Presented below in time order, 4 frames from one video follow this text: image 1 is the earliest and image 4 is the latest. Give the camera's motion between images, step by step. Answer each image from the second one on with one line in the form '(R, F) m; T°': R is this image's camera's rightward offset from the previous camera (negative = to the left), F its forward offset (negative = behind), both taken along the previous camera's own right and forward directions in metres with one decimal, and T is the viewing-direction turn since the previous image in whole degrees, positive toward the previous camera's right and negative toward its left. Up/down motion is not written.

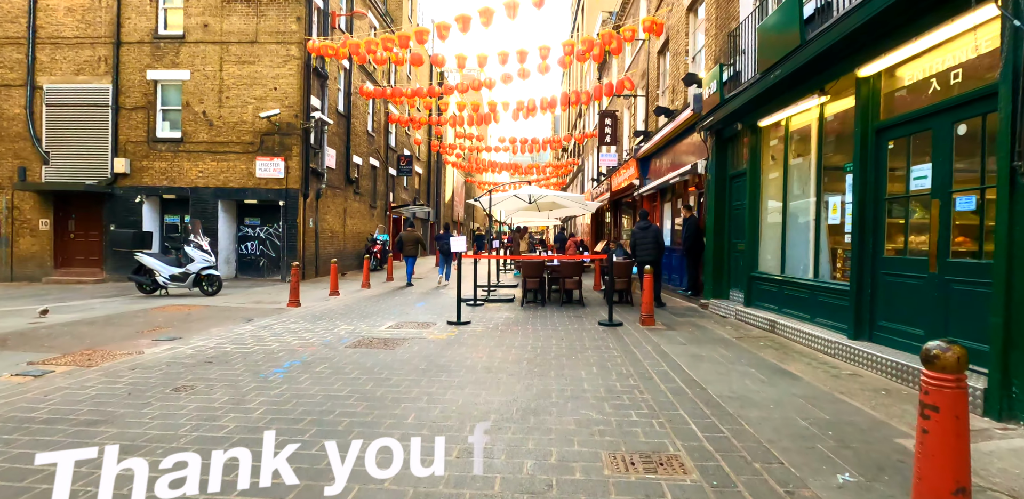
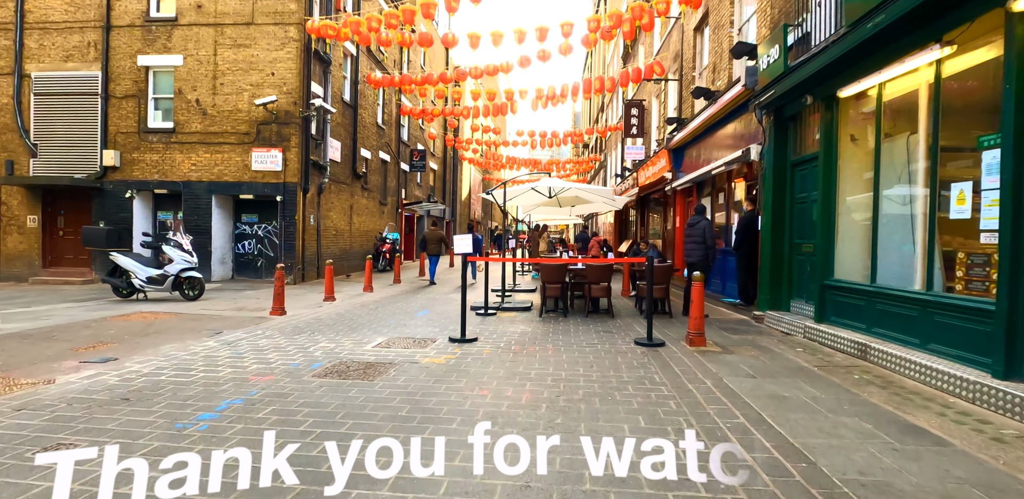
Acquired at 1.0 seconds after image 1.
(0.0, +1.4) m; -2°
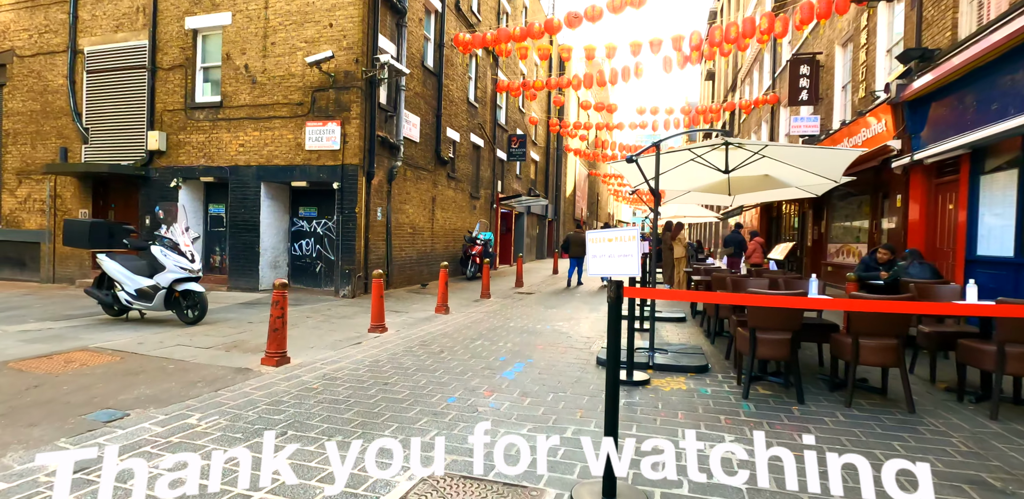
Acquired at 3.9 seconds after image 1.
(-0.6, +4.0) m; -11°
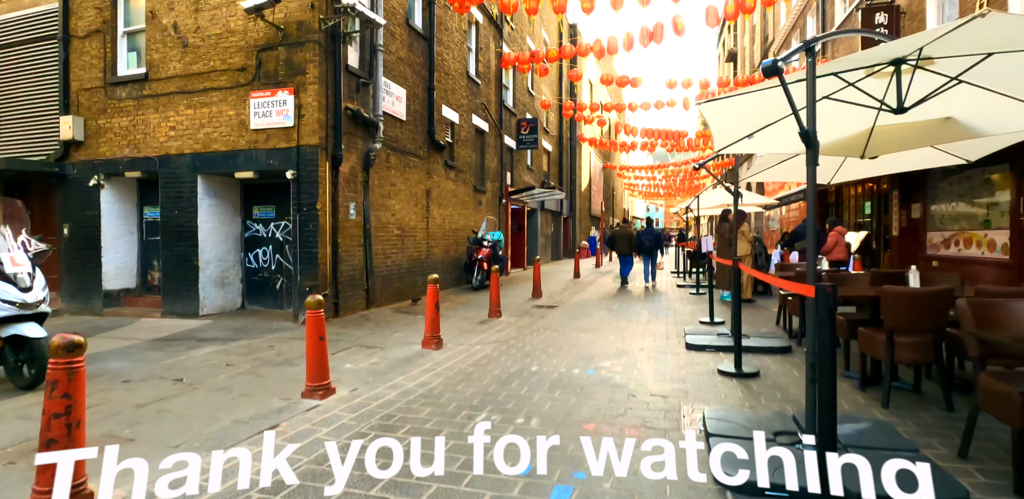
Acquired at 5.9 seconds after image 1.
(-0.1, +2.8) m; -1°
